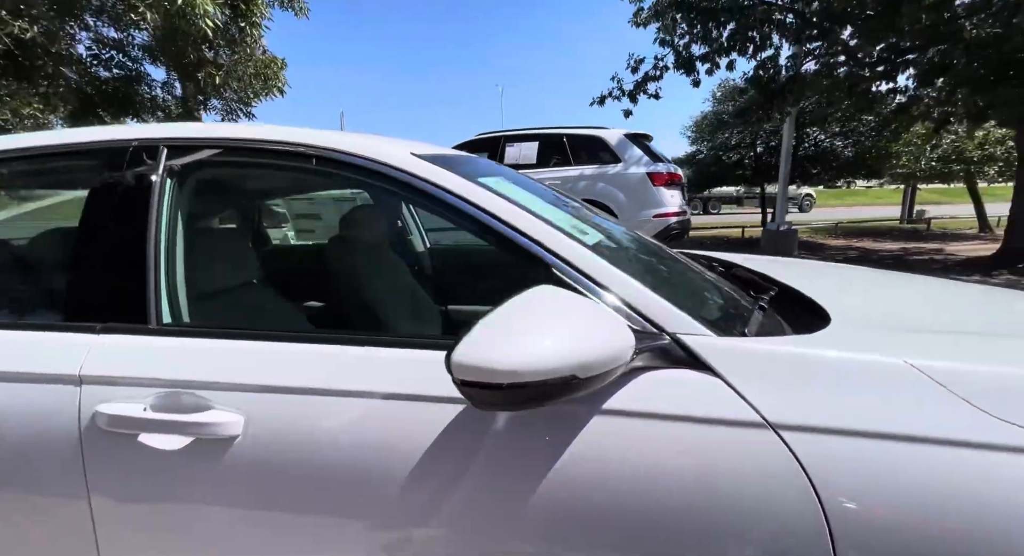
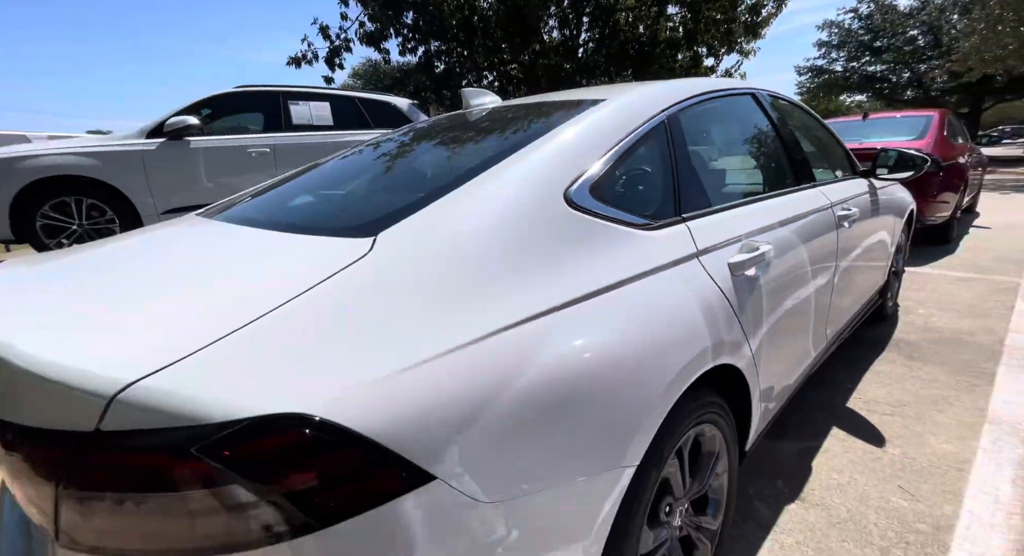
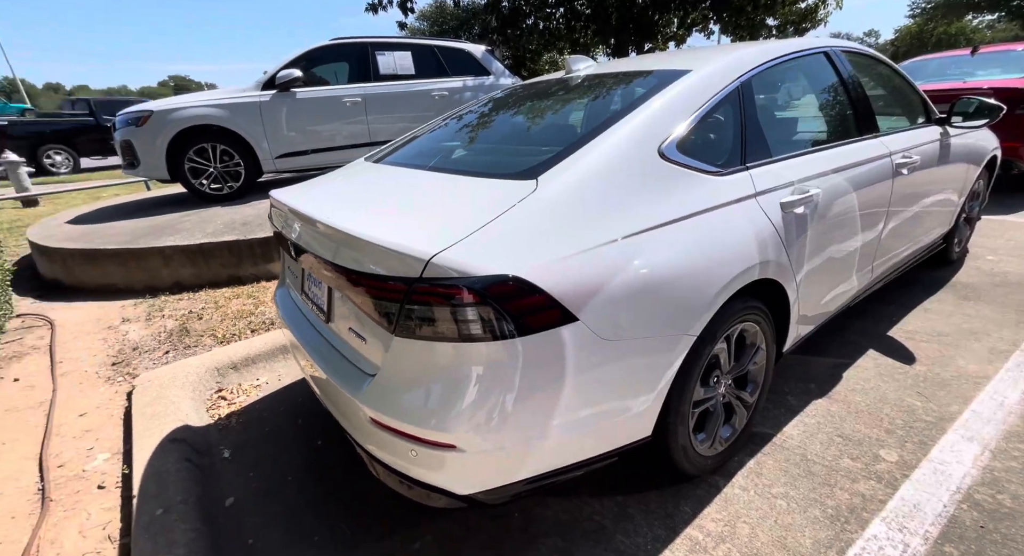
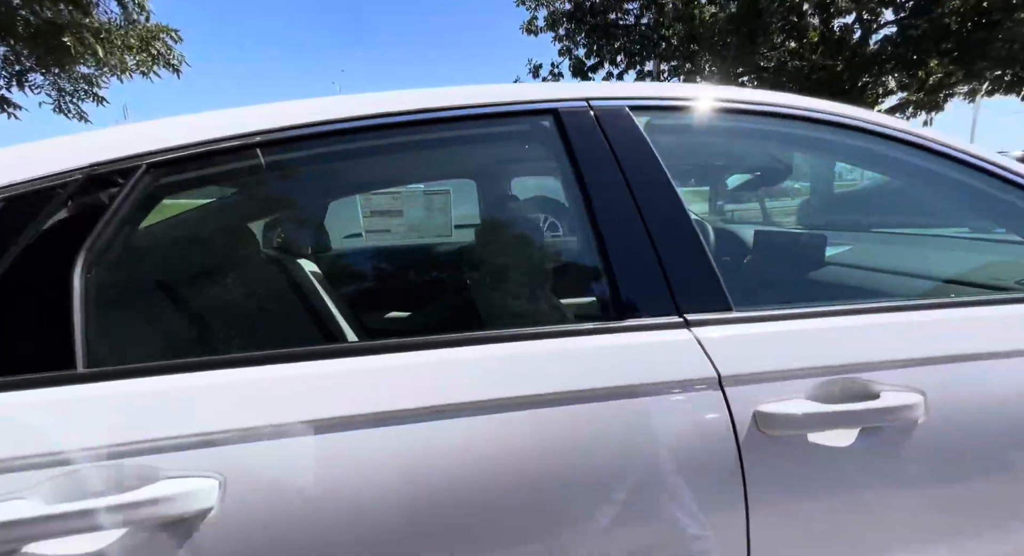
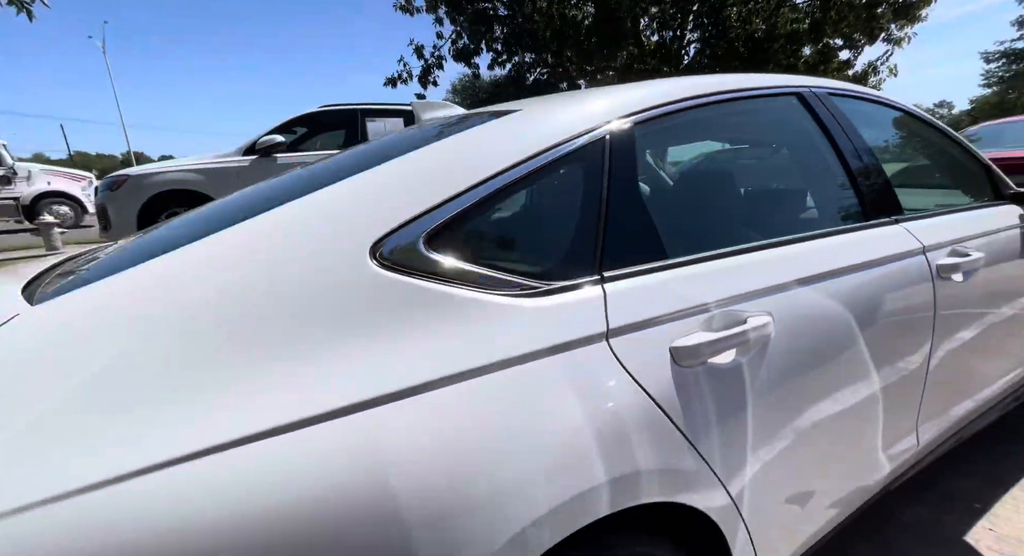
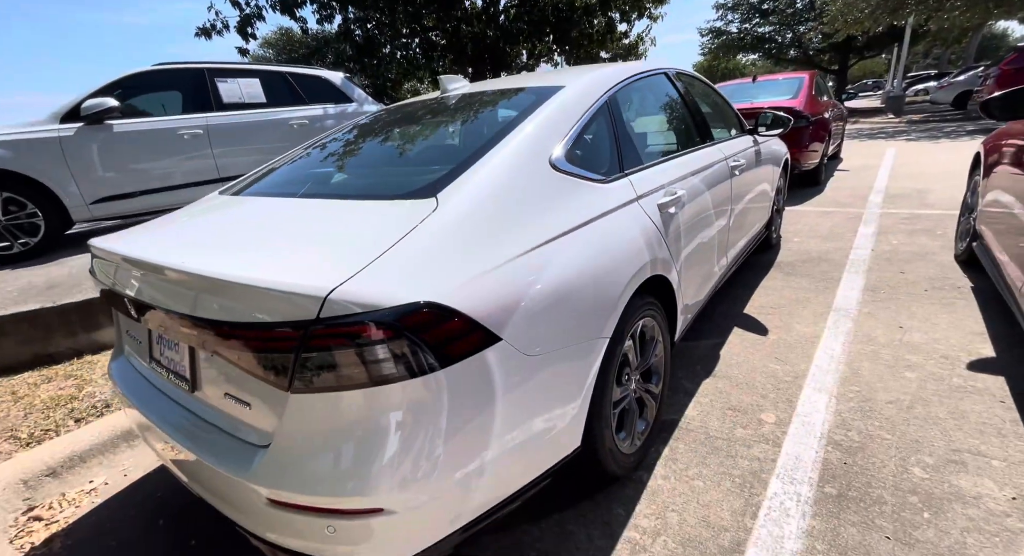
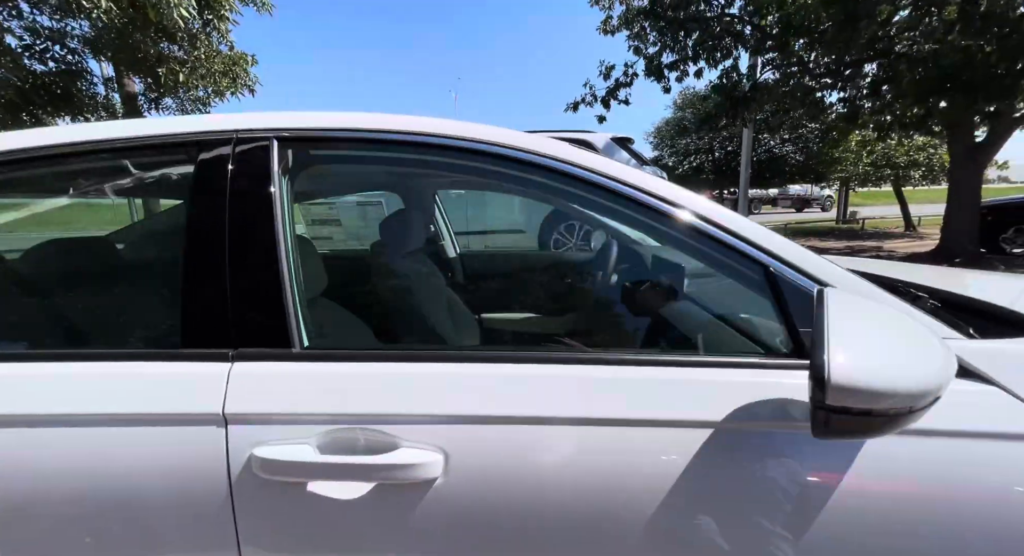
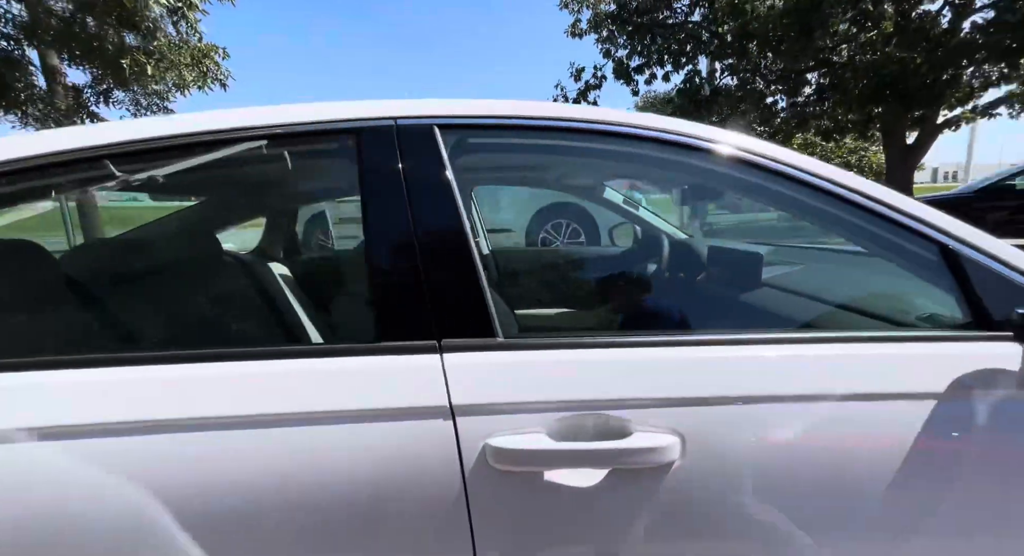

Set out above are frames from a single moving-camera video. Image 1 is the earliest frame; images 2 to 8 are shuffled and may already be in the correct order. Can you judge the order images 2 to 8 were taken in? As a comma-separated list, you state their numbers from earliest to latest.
7, 8, 4, 5, 2, 6, 3
